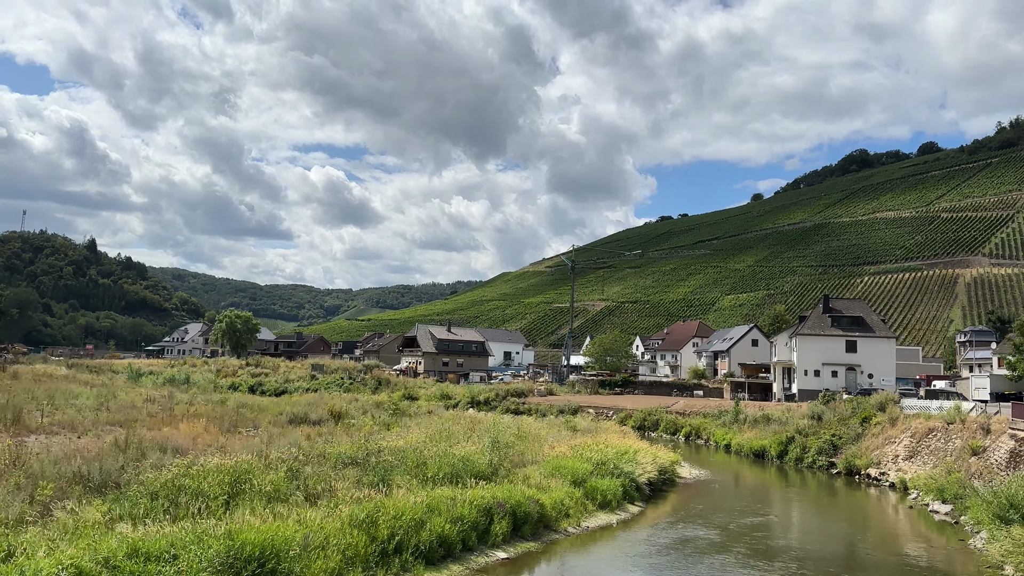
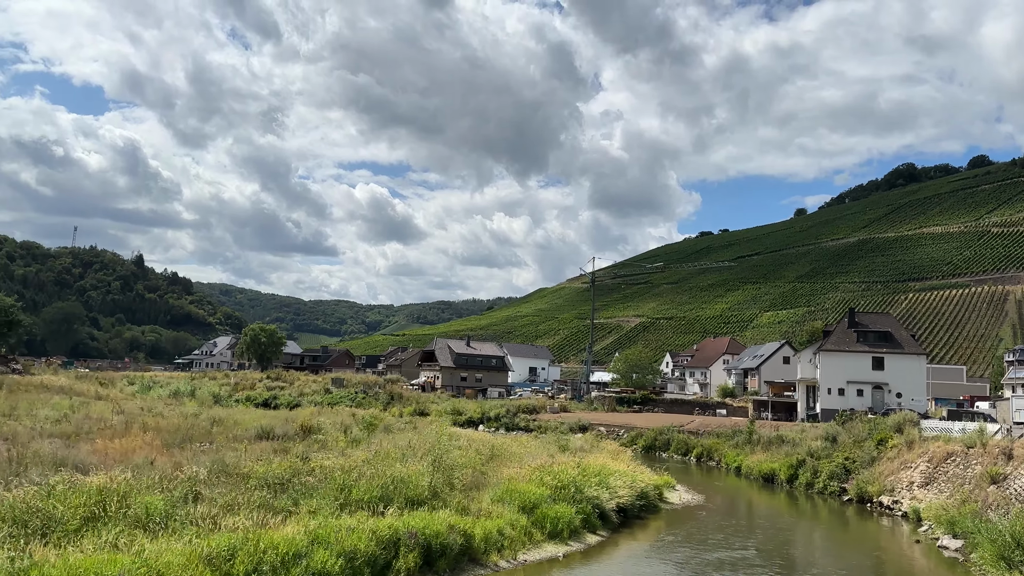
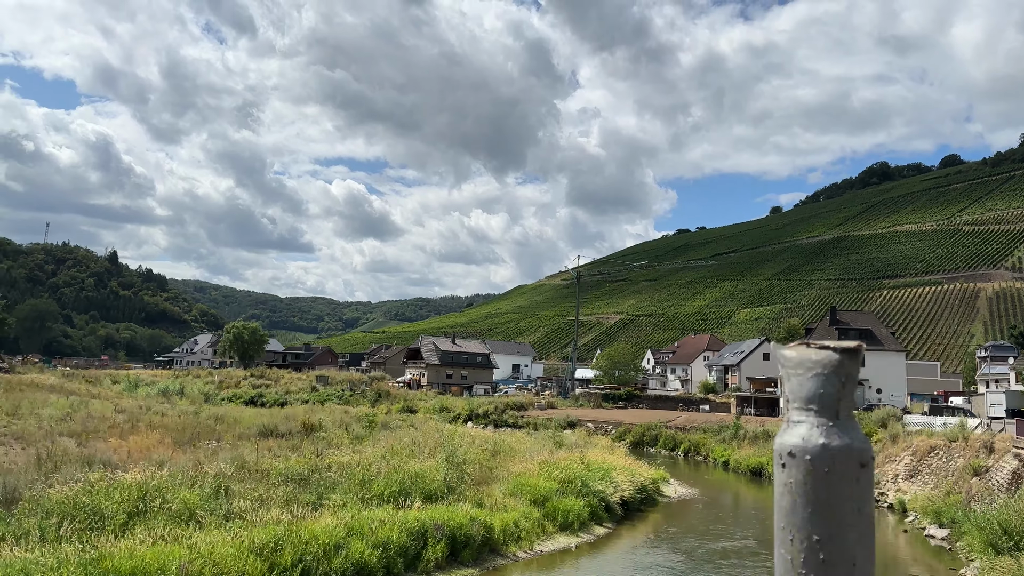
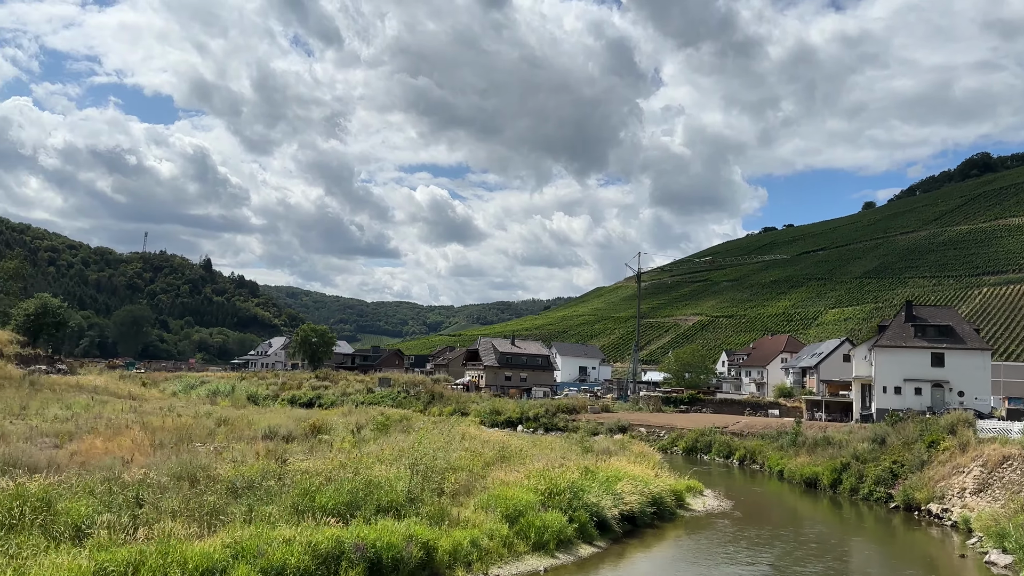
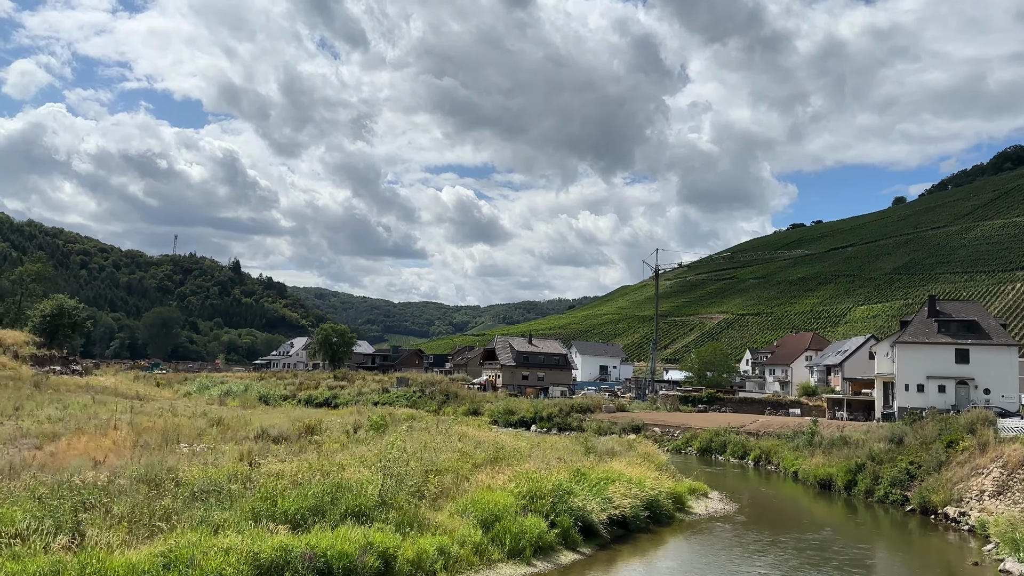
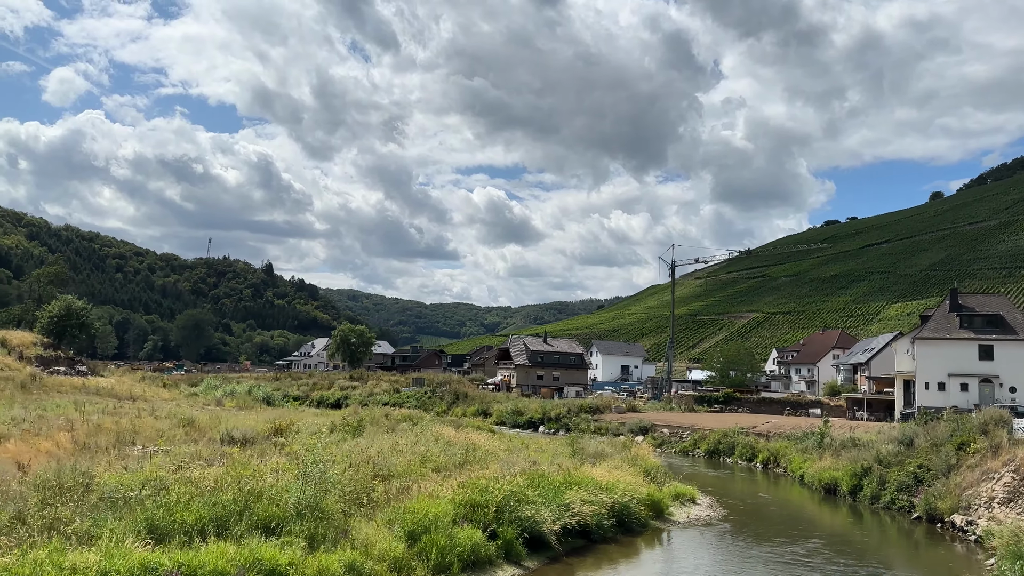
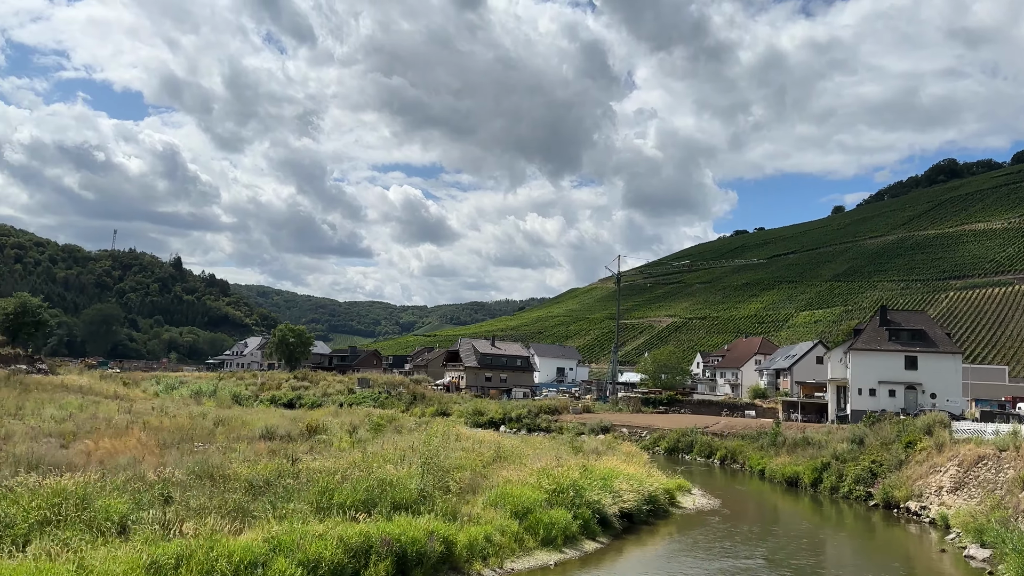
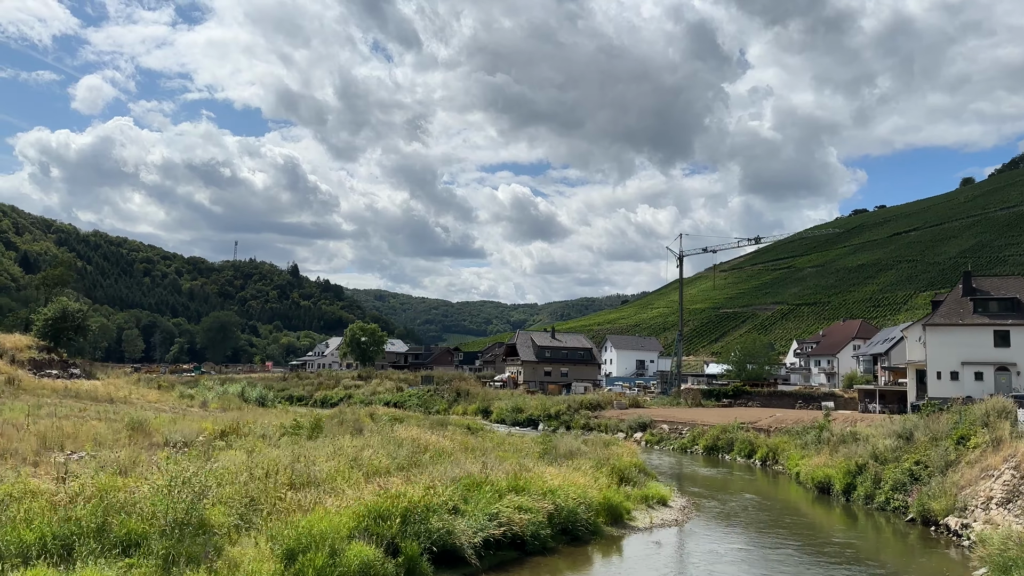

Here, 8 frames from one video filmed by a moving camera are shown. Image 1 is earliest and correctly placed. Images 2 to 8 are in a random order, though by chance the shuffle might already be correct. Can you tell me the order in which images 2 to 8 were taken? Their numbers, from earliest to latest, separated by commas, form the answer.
3, 2, 7, 4, 5, 6, 8
